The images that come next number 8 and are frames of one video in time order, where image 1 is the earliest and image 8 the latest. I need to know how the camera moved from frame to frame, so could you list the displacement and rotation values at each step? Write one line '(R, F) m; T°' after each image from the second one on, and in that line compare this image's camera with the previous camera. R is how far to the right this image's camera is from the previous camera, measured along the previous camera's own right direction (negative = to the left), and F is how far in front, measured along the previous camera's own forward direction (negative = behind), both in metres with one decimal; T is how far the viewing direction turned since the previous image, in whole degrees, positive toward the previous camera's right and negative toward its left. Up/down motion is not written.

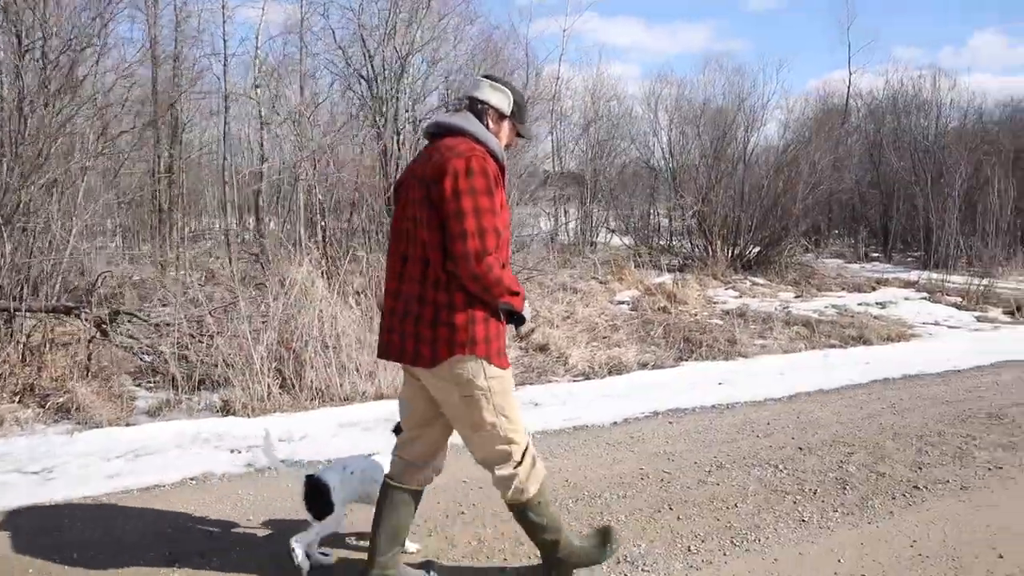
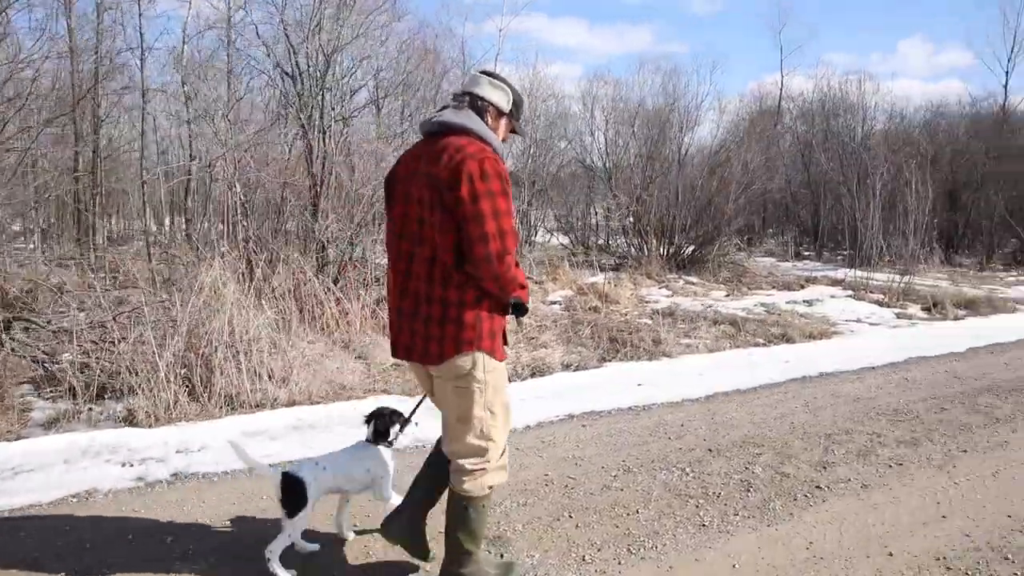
(+0.2, +0.1) m; +4°
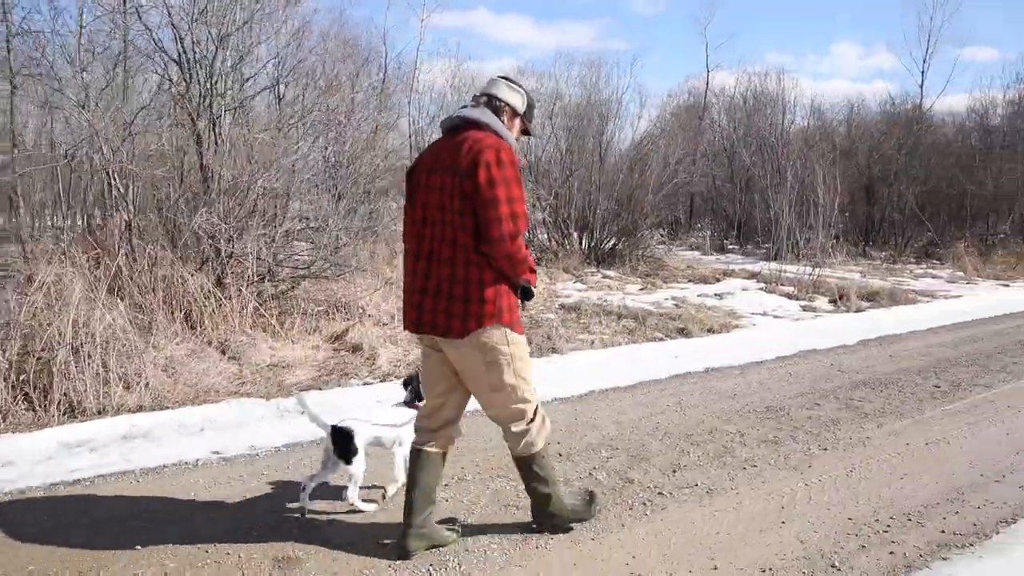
(+0.6, +0.3) m; +4°
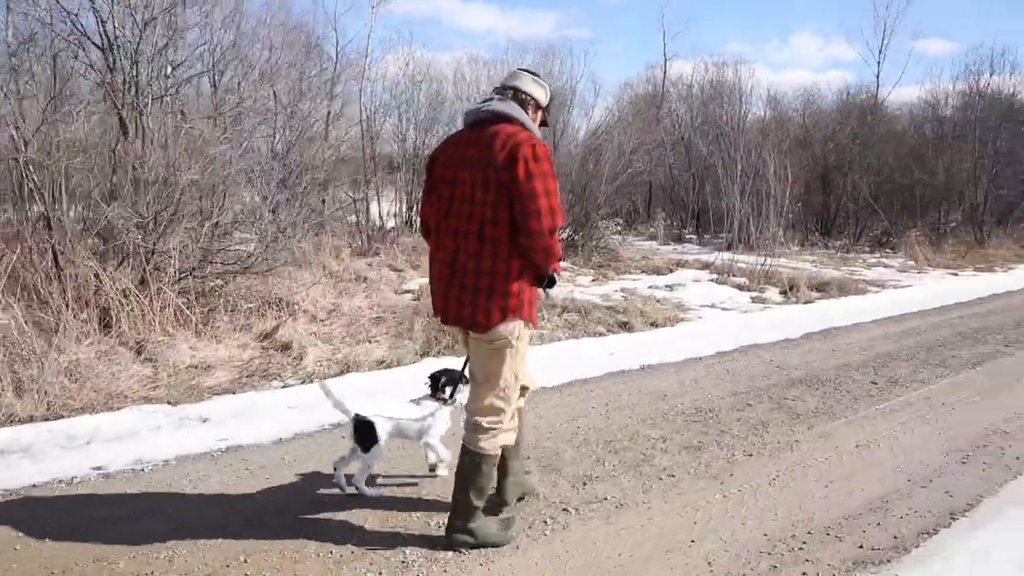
(+0.3, +0.3) m; +2°
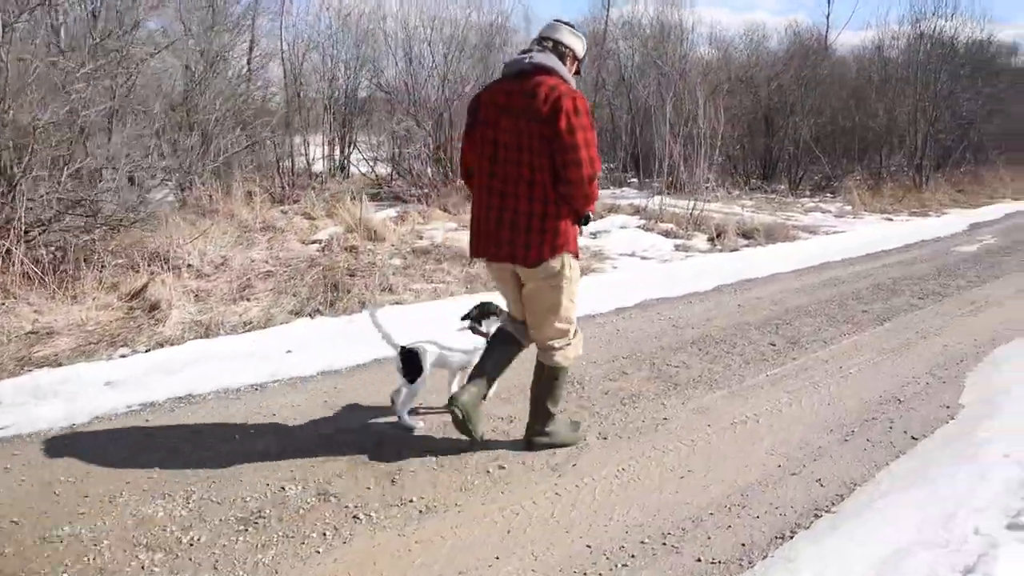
(+0.6, +0.6) m; +3°
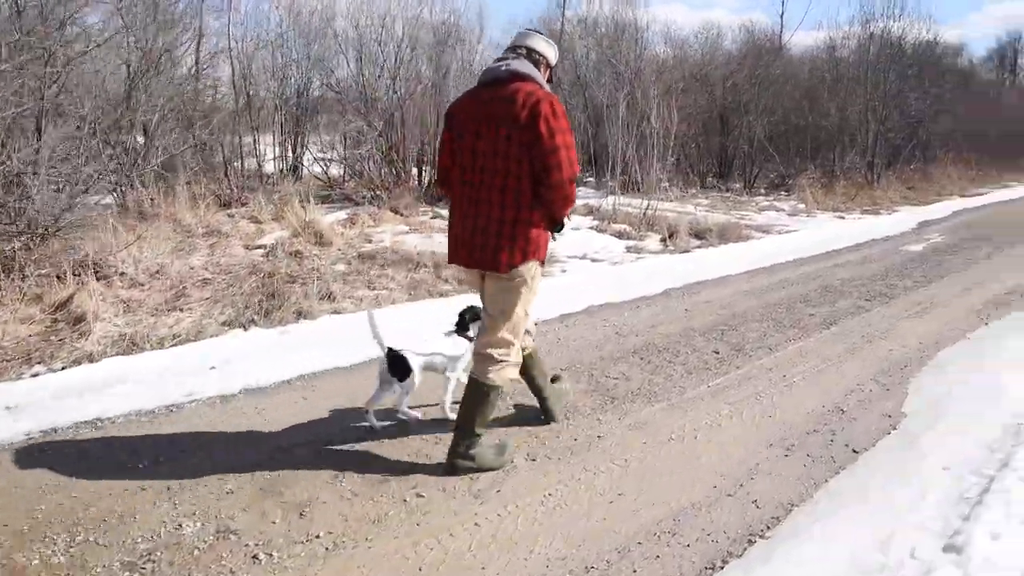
(+0.2, +0.2) m; +3°
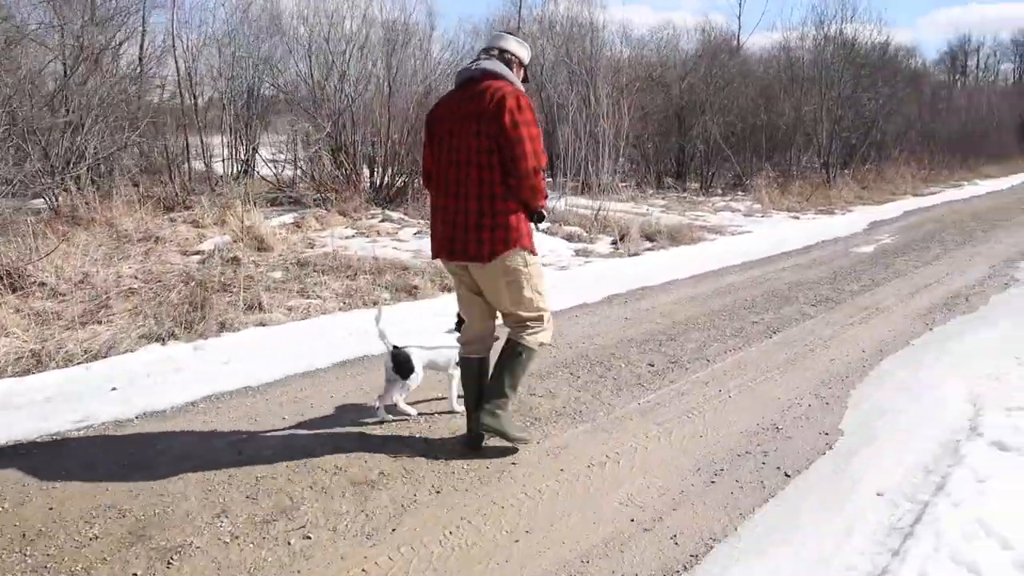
(+0.3, +0.3) m; +2°
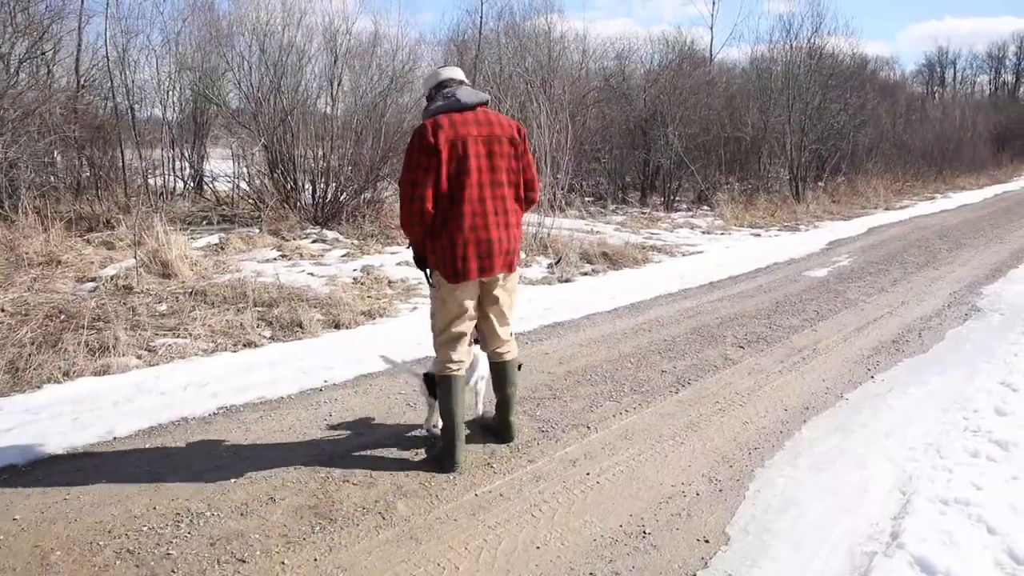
(+0.8, +0.9) m; +1°
